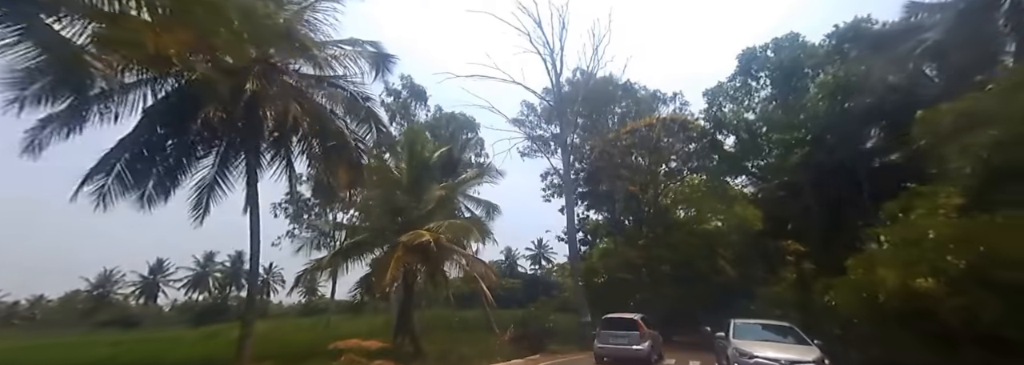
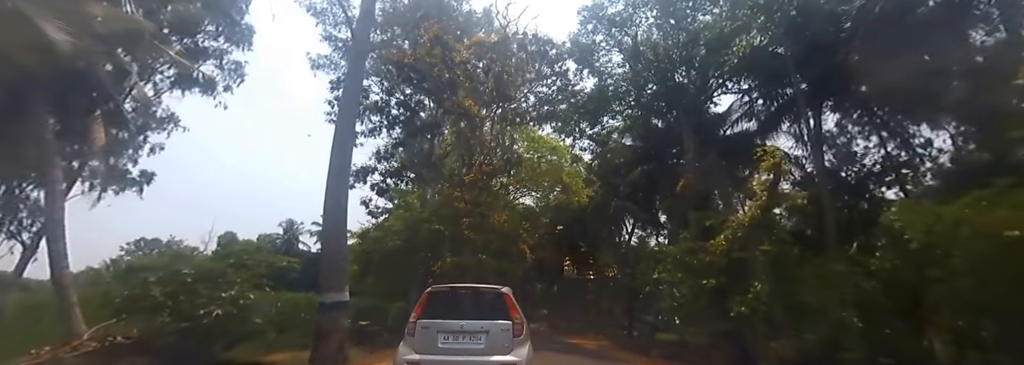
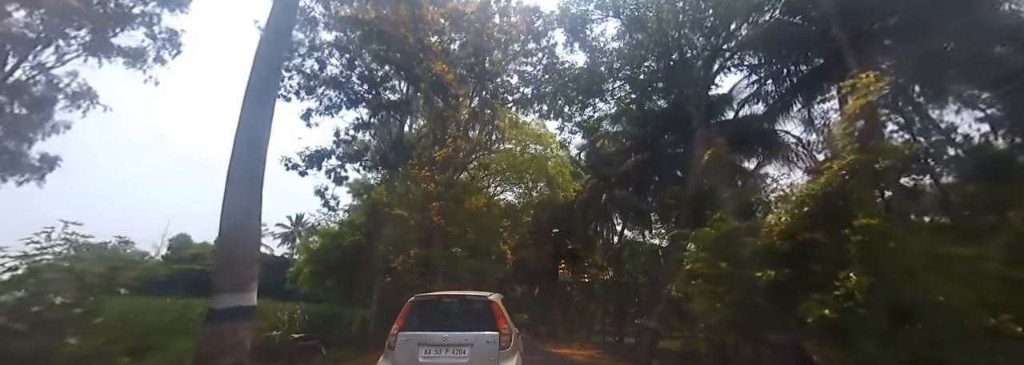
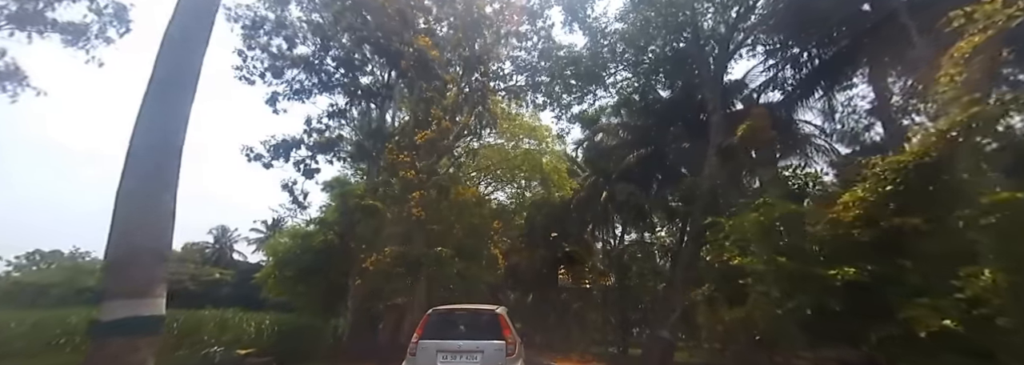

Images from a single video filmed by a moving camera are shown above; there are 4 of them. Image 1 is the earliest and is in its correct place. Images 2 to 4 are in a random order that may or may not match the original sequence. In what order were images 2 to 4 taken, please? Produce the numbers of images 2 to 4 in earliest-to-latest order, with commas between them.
2, 3, 4
